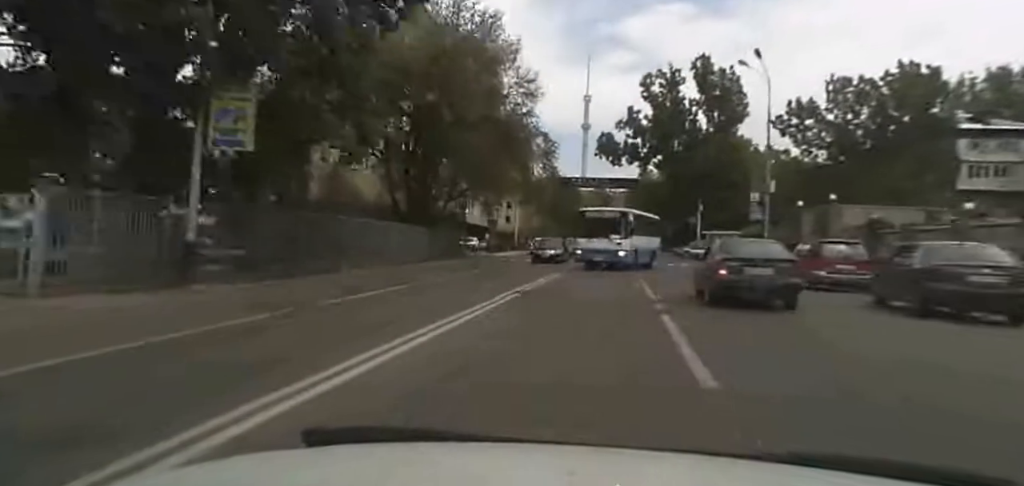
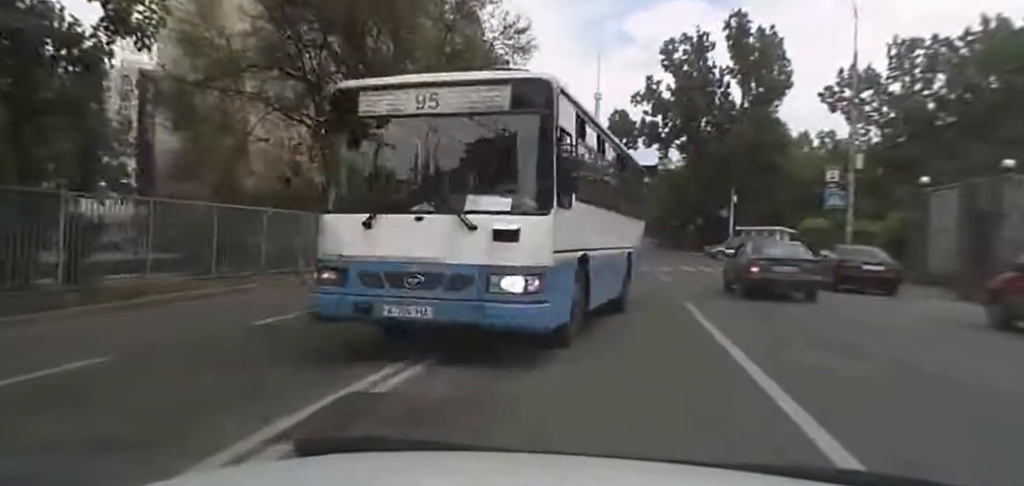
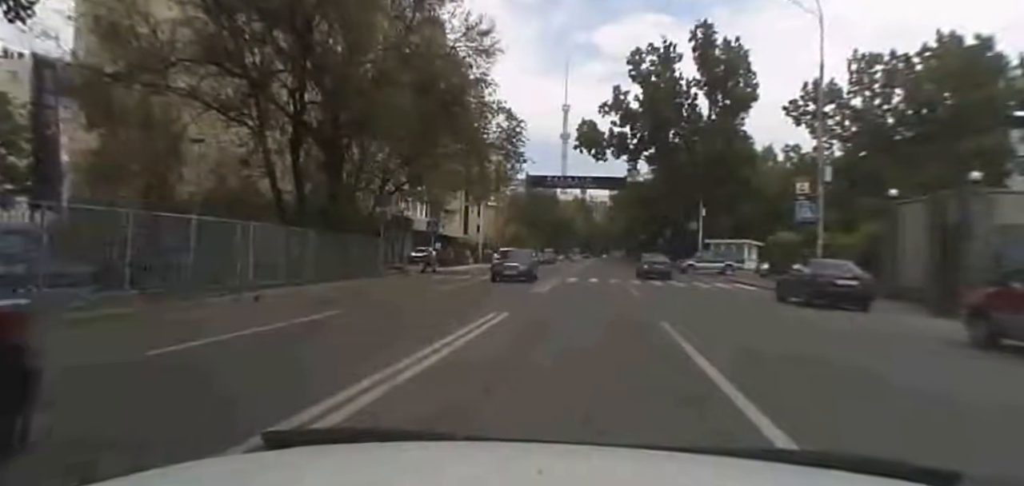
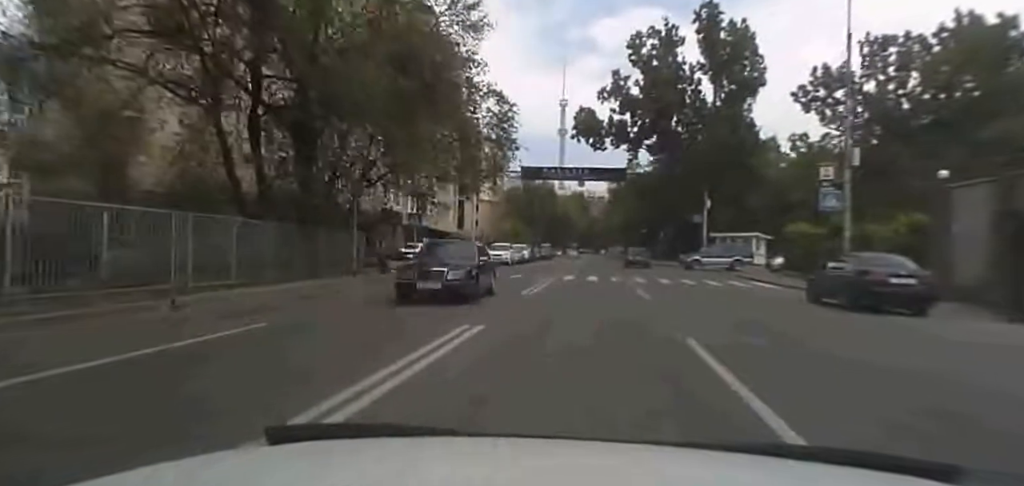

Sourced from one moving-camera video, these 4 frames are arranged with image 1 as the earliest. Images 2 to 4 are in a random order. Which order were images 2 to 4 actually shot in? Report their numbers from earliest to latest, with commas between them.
2, 3, 4
